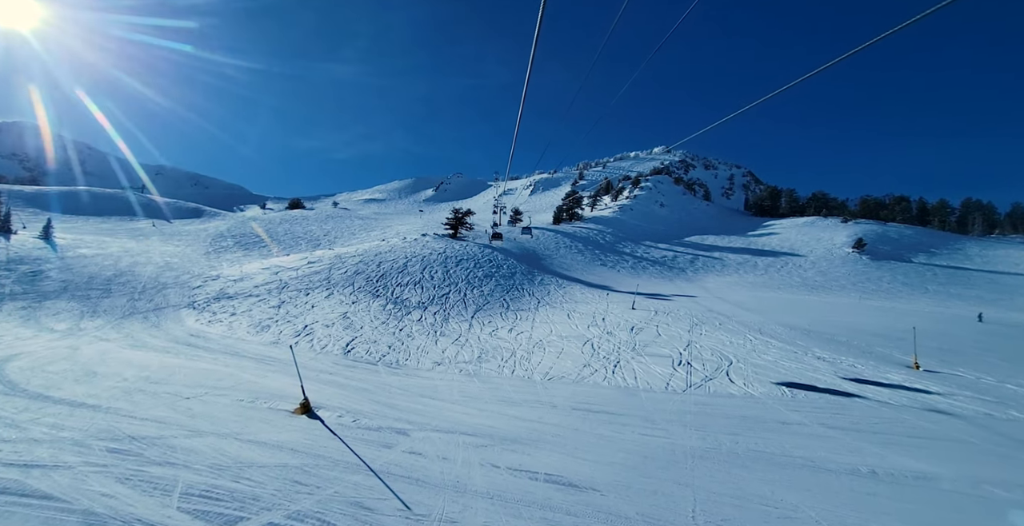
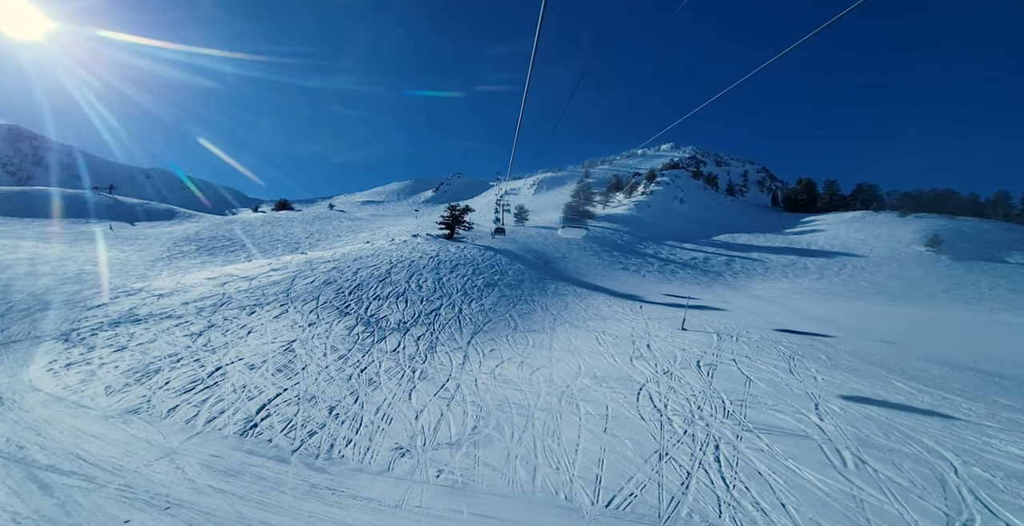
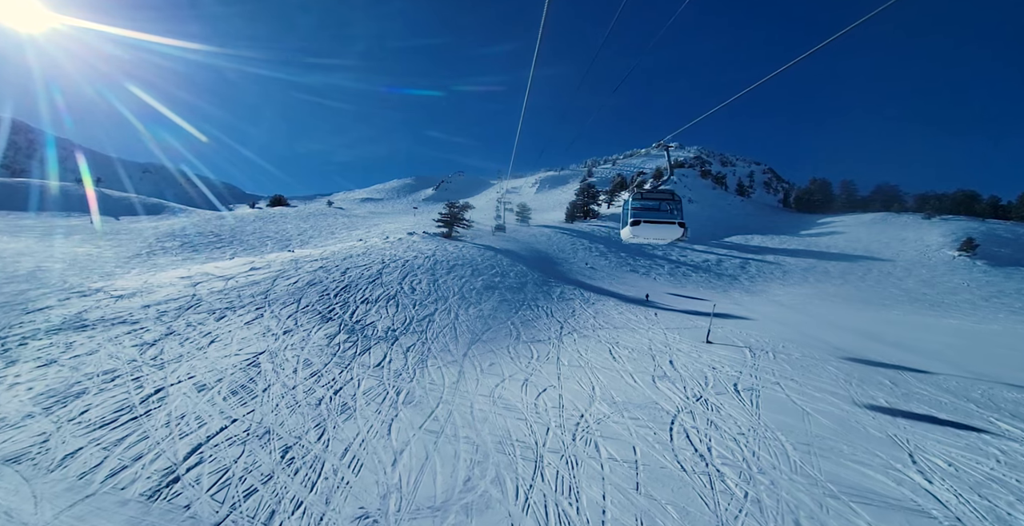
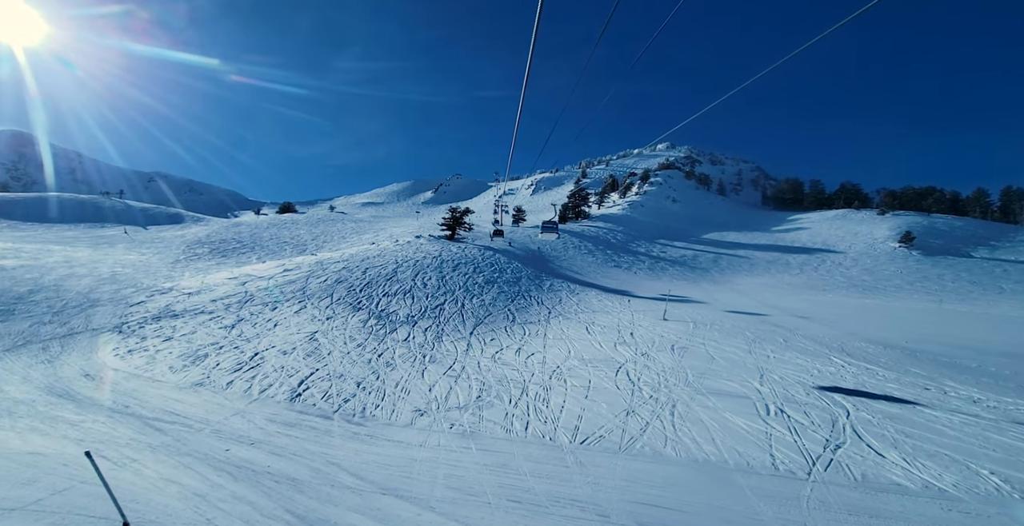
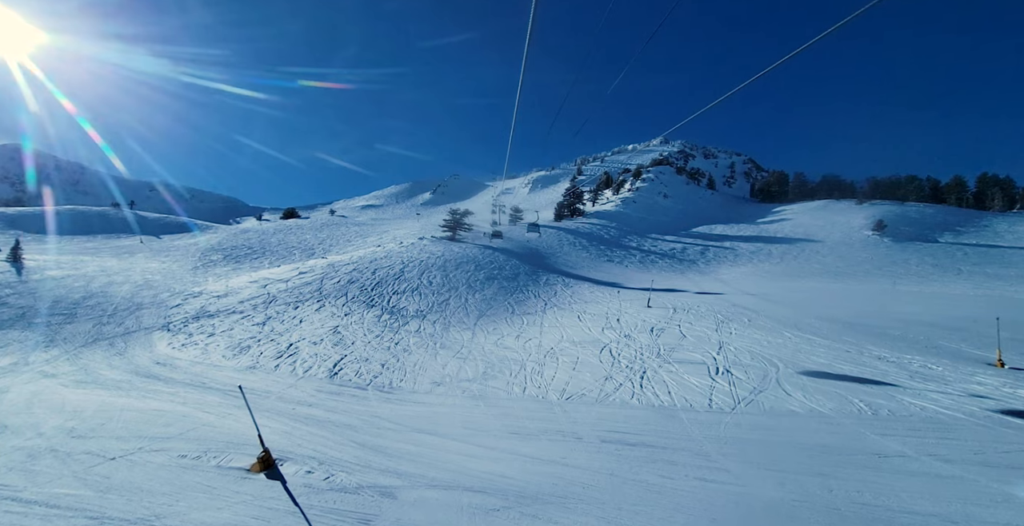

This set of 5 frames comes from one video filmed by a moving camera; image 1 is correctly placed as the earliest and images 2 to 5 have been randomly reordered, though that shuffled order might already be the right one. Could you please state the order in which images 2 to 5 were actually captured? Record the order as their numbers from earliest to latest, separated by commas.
5, 4, 2, 3
